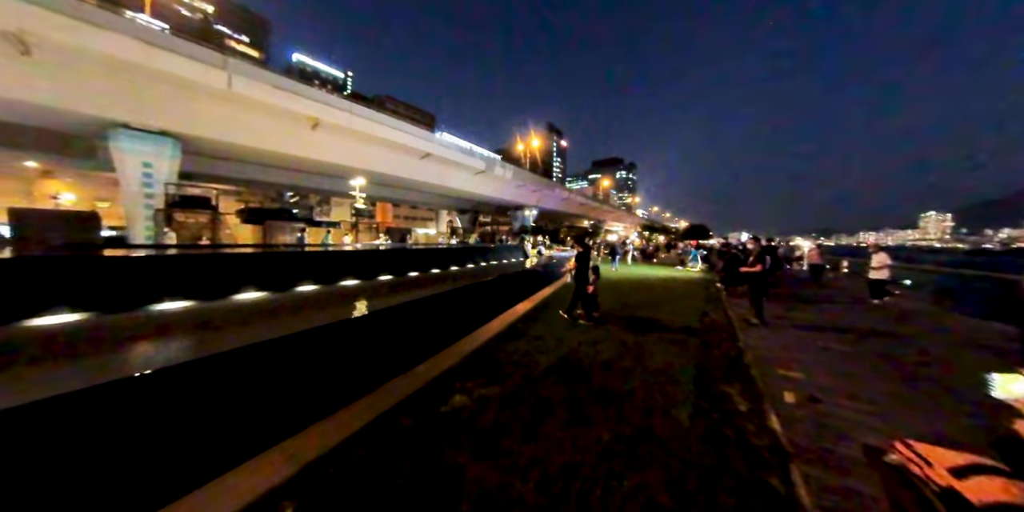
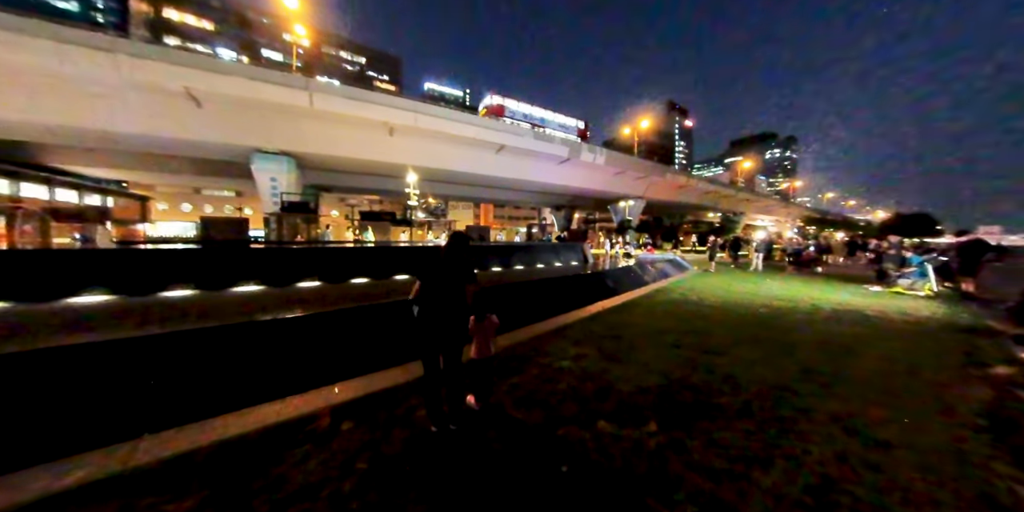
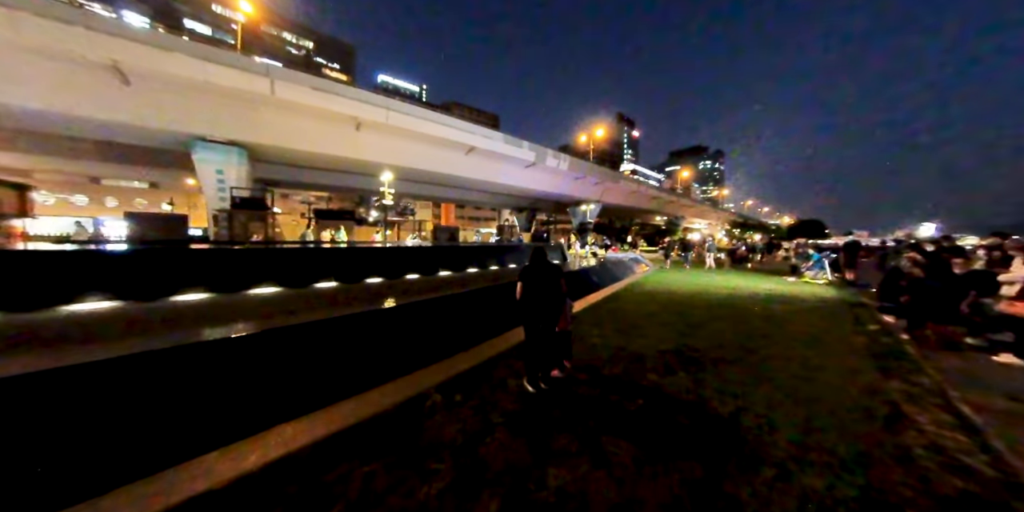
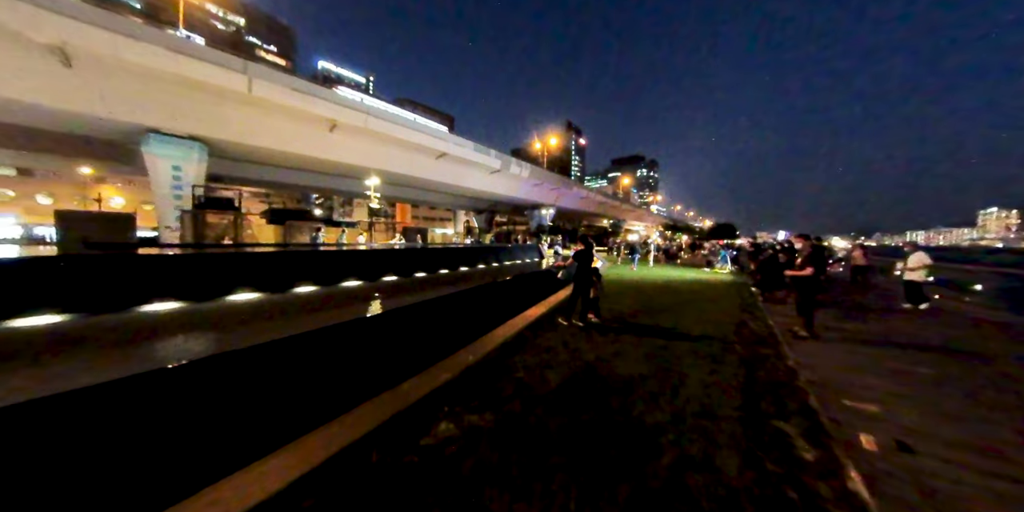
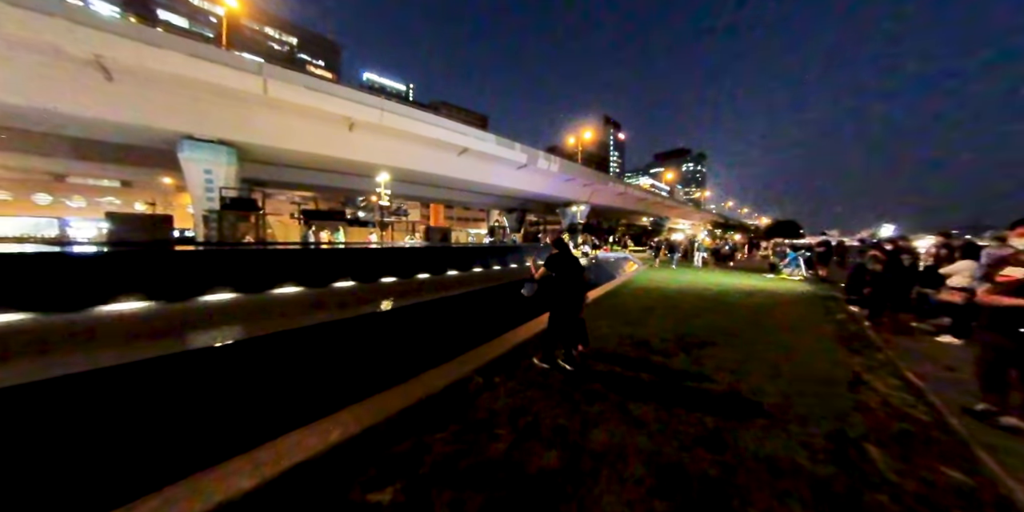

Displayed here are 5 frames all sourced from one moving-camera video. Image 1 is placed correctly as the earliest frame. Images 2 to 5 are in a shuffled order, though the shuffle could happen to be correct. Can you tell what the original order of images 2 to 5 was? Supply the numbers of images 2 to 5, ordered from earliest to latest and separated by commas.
4, 5, 3, 2
